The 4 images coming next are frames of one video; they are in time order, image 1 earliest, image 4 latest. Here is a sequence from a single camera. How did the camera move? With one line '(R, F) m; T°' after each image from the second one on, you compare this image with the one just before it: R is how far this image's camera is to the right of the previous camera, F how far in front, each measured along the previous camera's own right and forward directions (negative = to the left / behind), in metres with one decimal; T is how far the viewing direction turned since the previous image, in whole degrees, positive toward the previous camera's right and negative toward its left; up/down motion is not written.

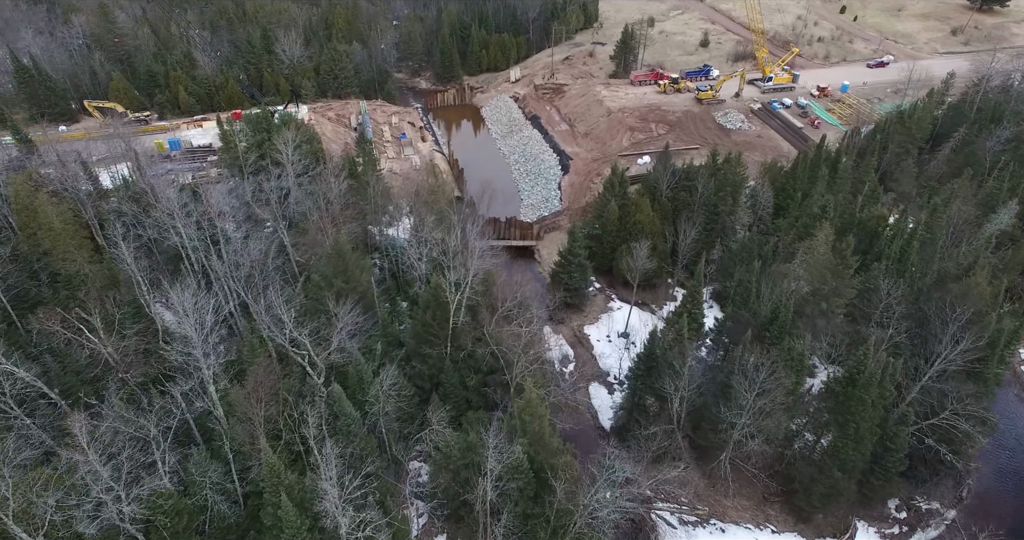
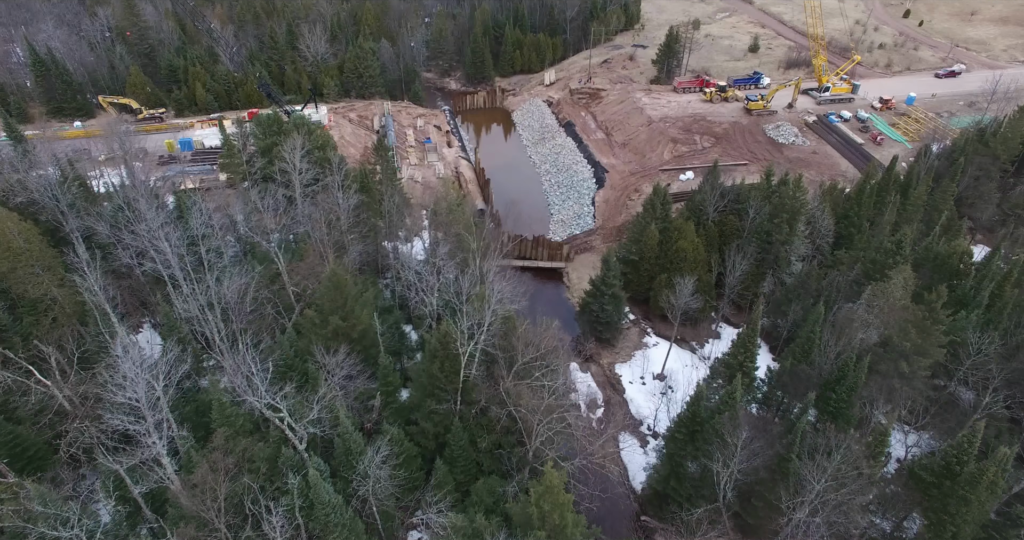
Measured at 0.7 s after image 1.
(+0.1, +3.9) m; -3°
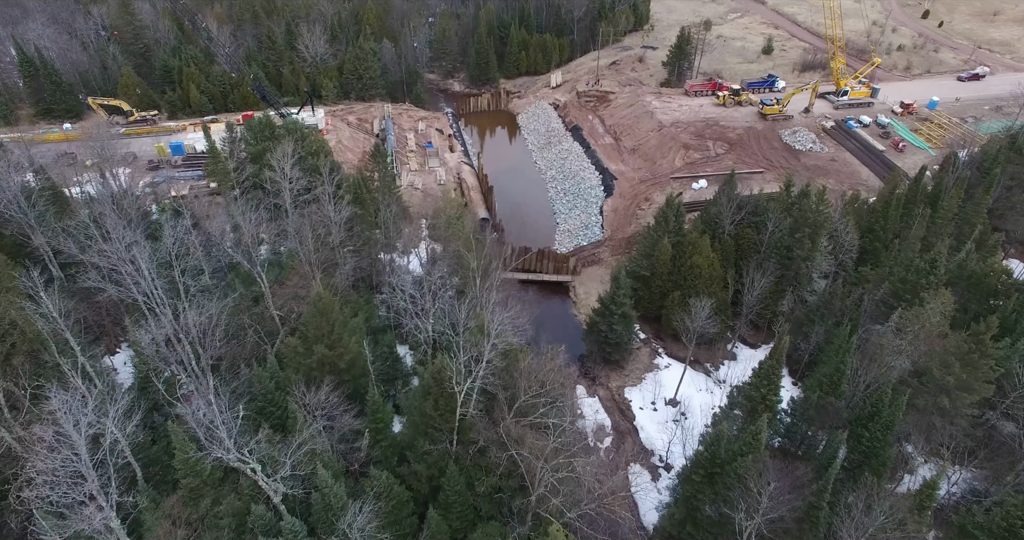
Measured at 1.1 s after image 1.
(+0.1, +2.1) m; 0°
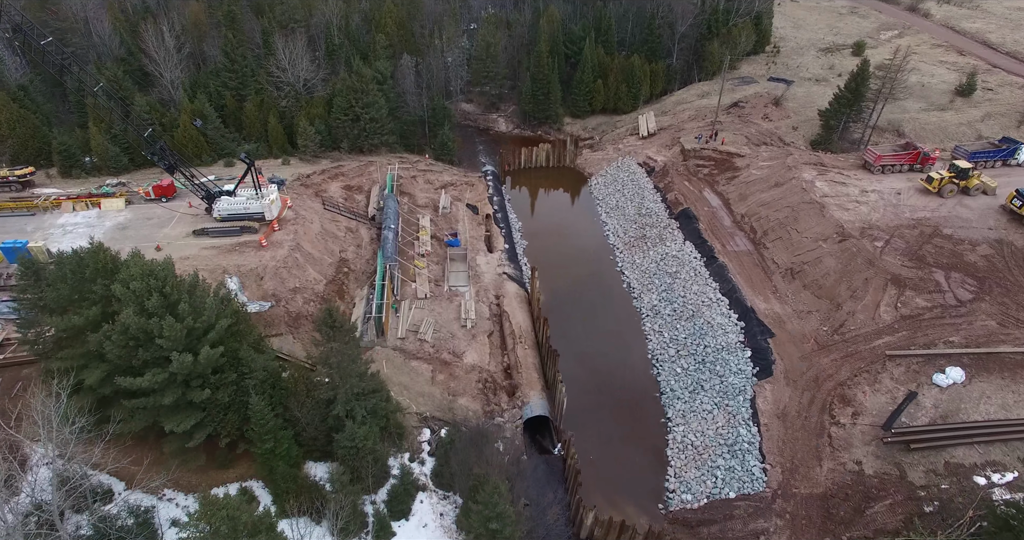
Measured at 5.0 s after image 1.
(-2.0, +20.2) m; -3°
